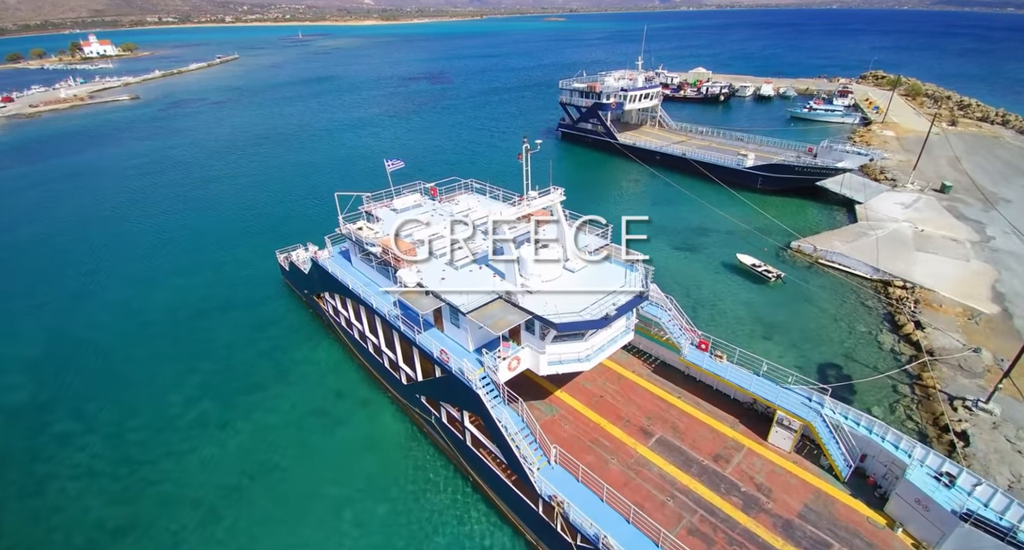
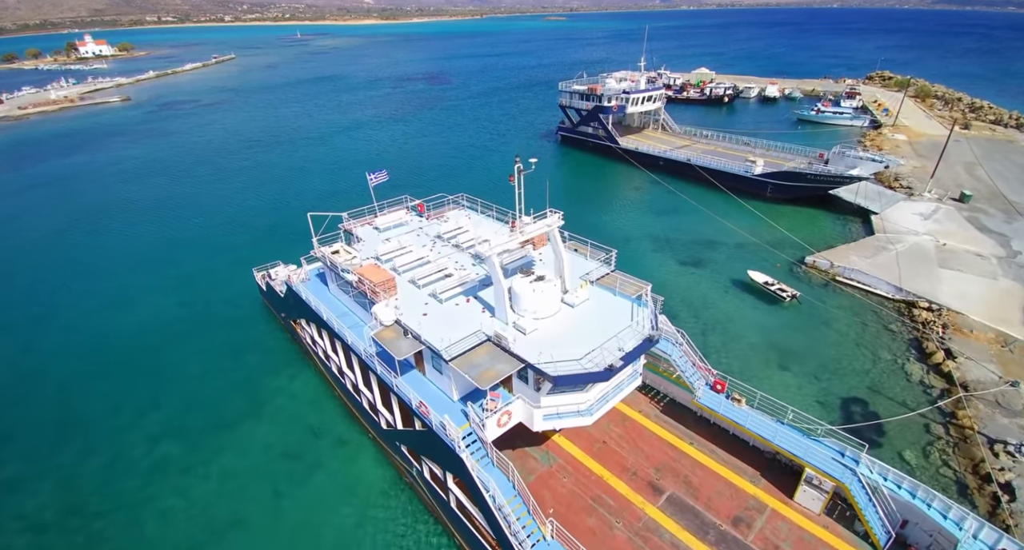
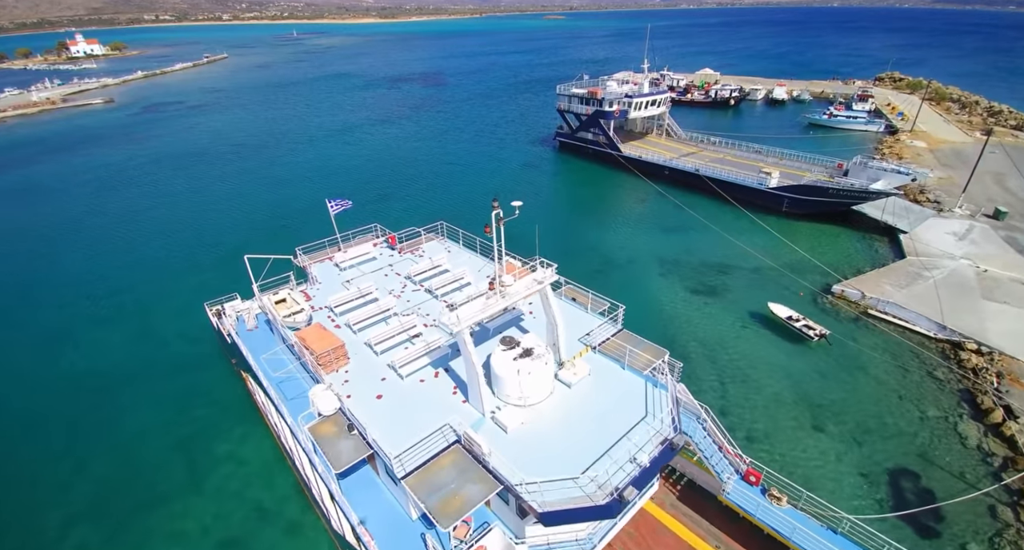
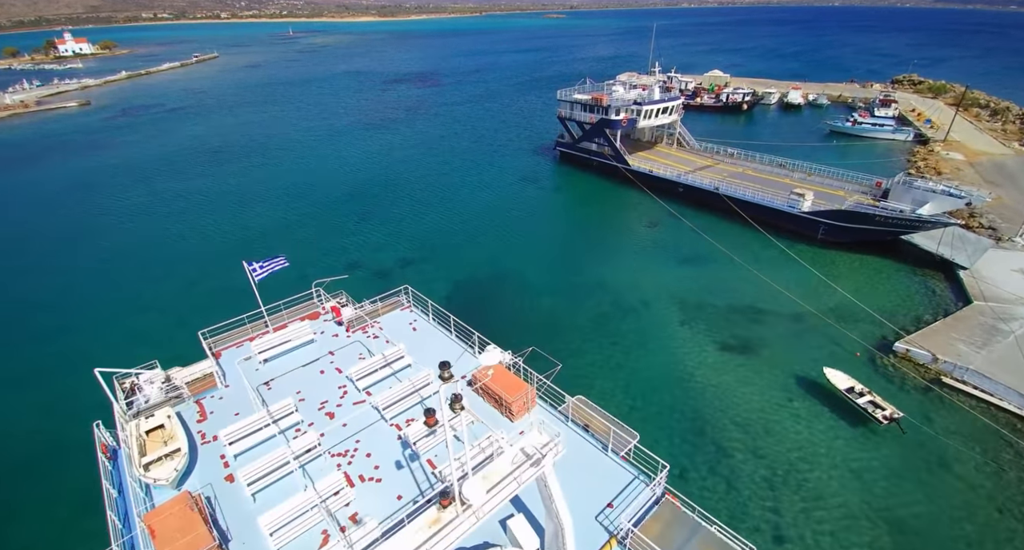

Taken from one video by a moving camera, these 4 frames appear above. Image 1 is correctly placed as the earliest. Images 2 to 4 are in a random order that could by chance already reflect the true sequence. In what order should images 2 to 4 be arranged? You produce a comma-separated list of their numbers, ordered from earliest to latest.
2, 3, 4
